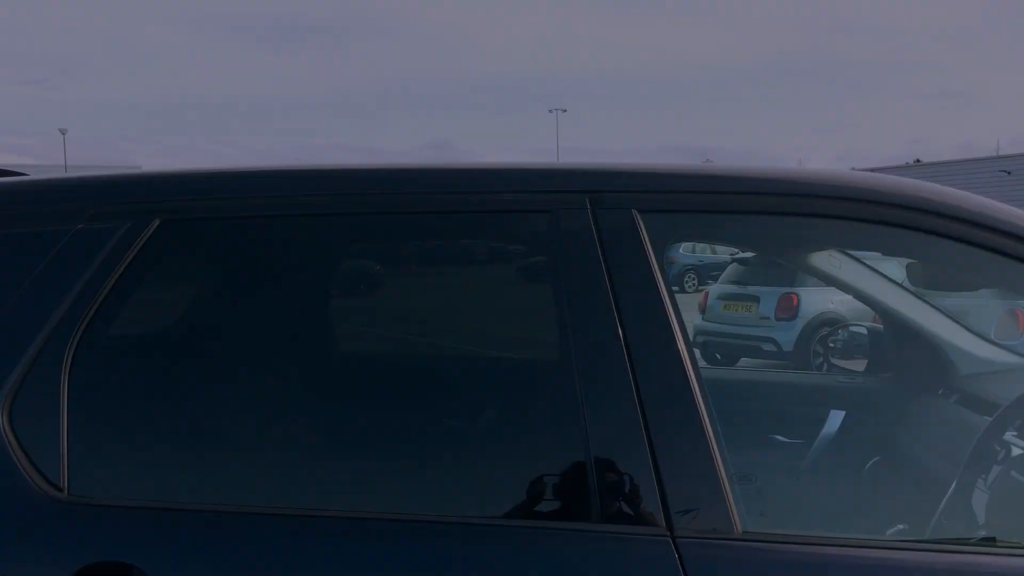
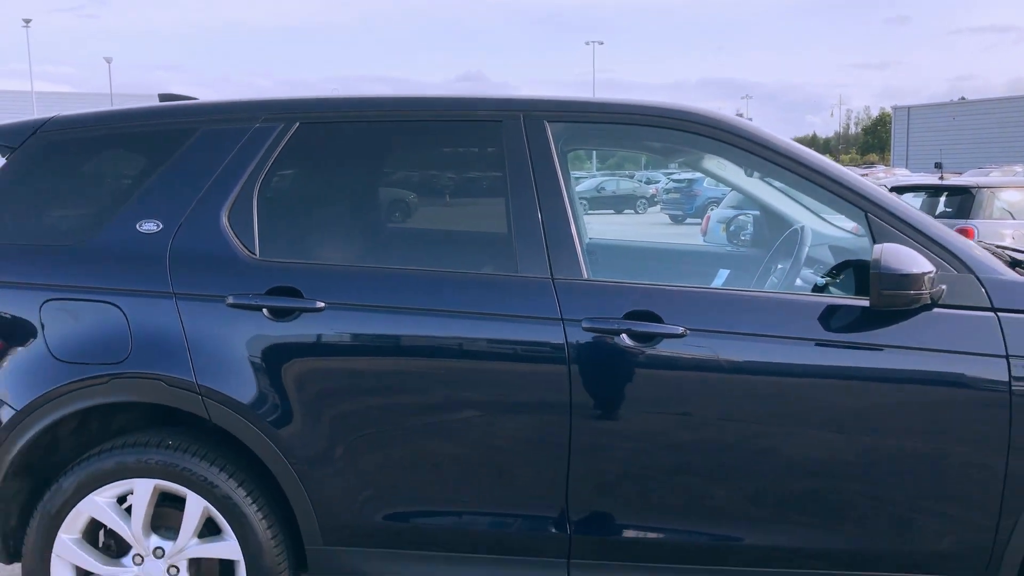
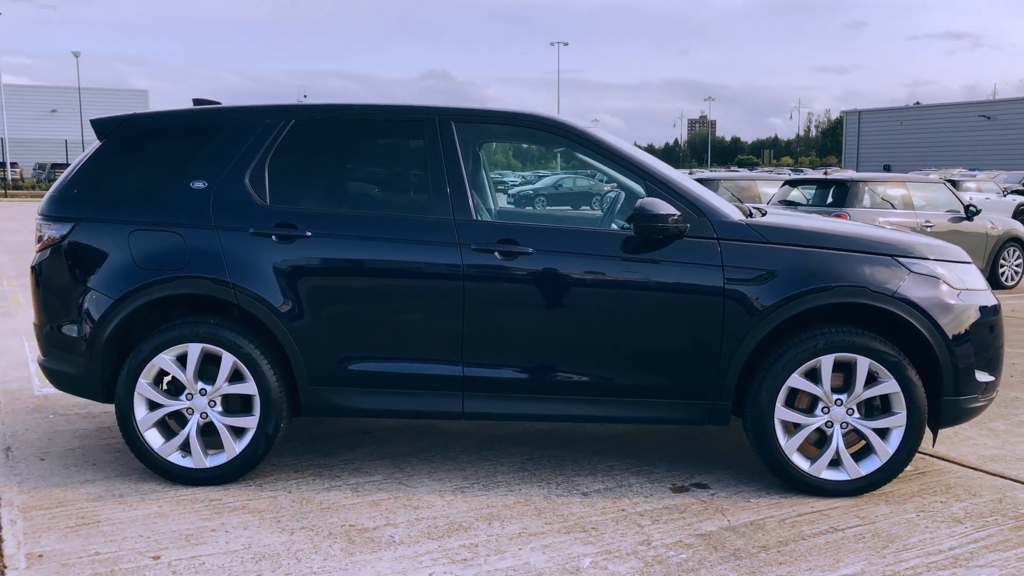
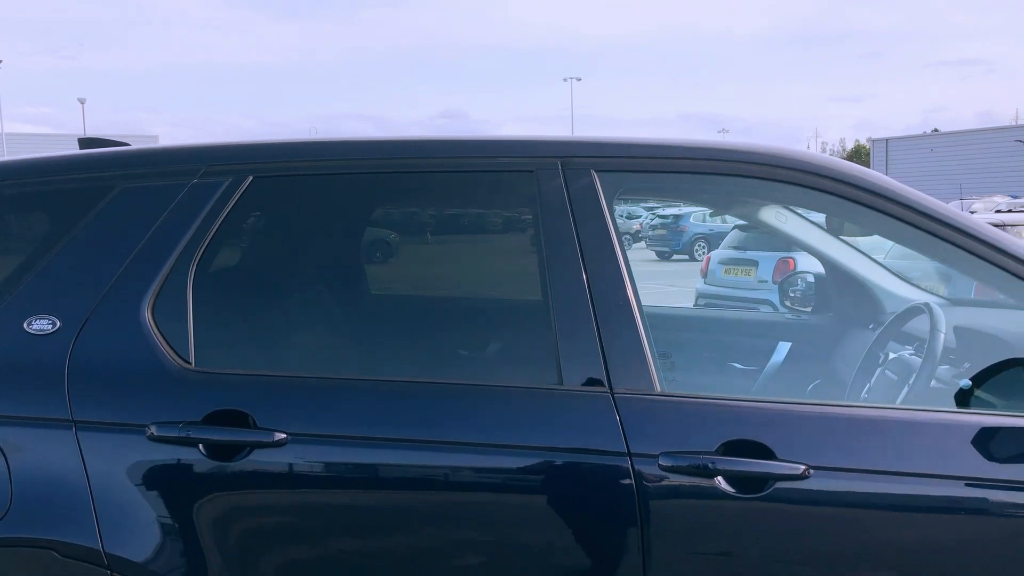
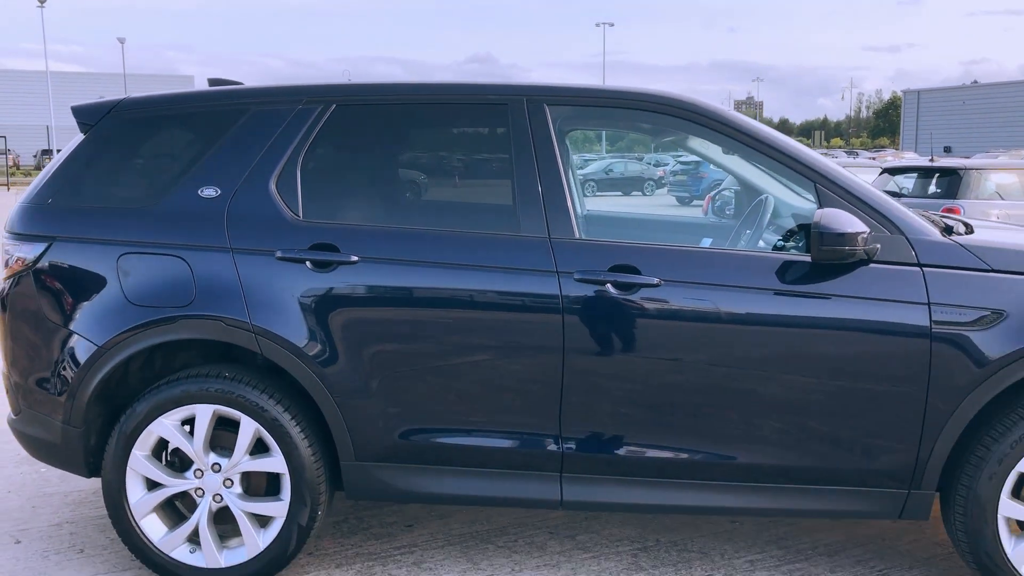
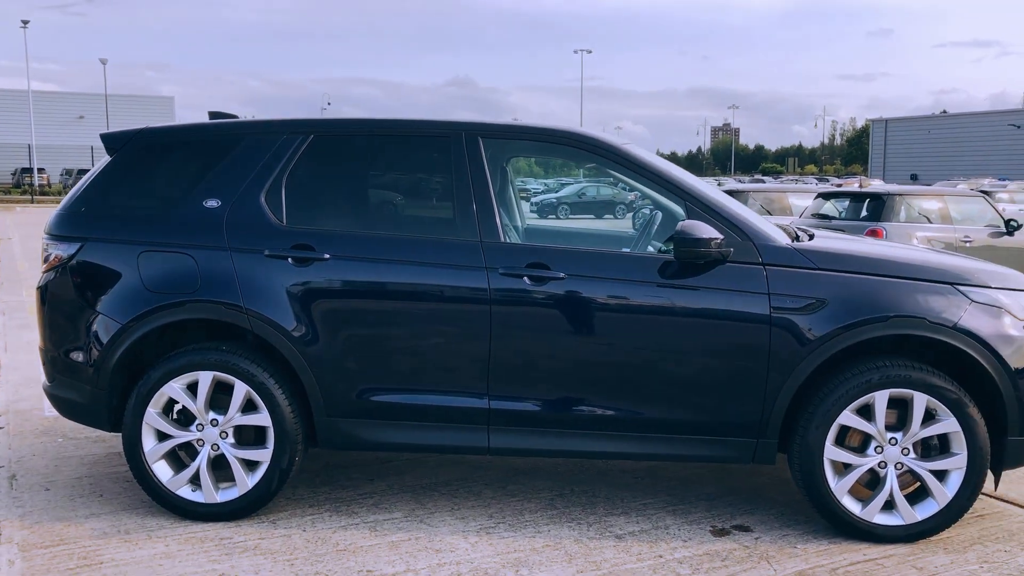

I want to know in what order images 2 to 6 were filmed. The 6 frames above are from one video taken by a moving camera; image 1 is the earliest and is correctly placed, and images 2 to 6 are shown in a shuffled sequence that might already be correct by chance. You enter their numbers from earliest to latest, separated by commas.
4, 2, 5, 6, 3
